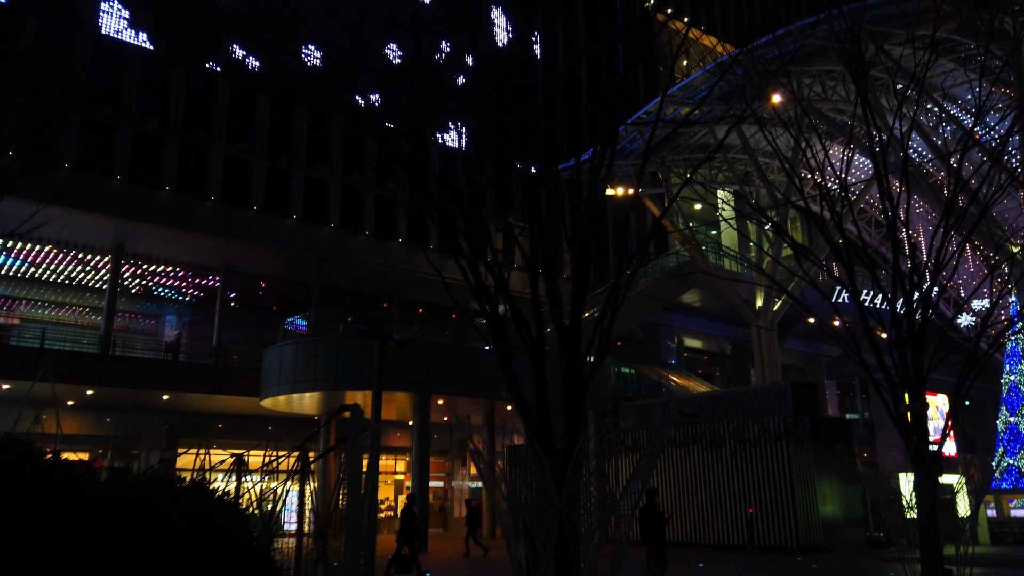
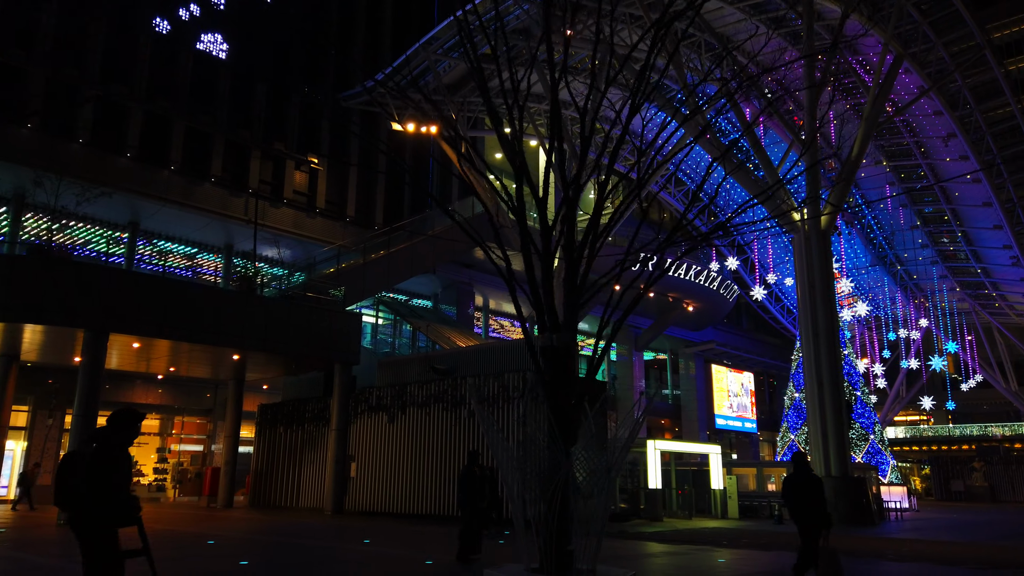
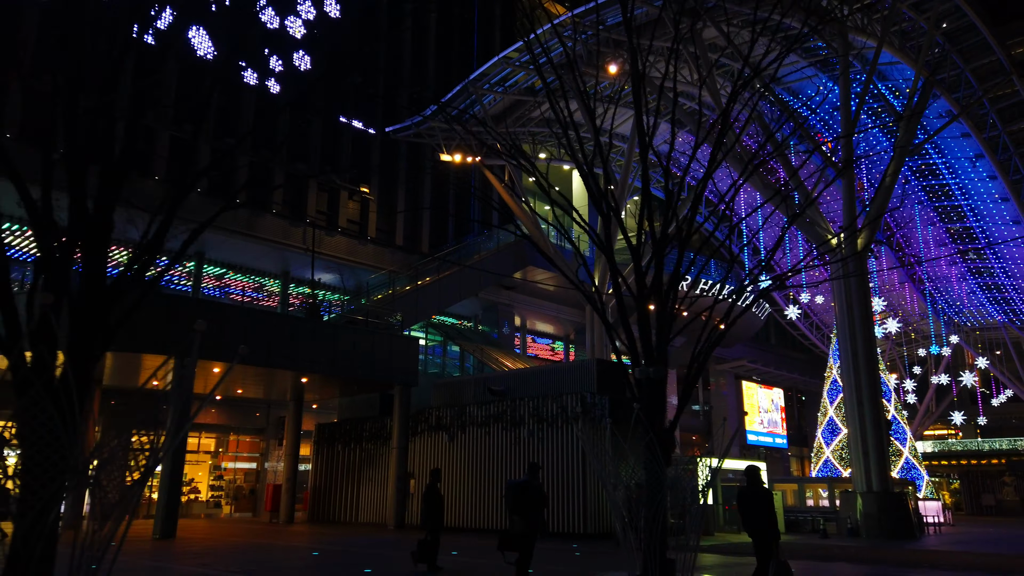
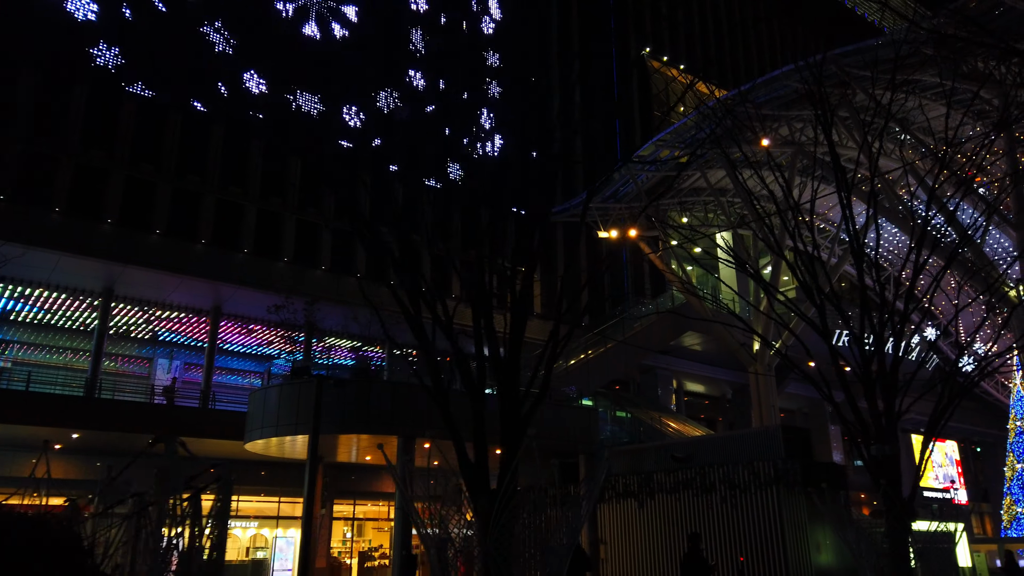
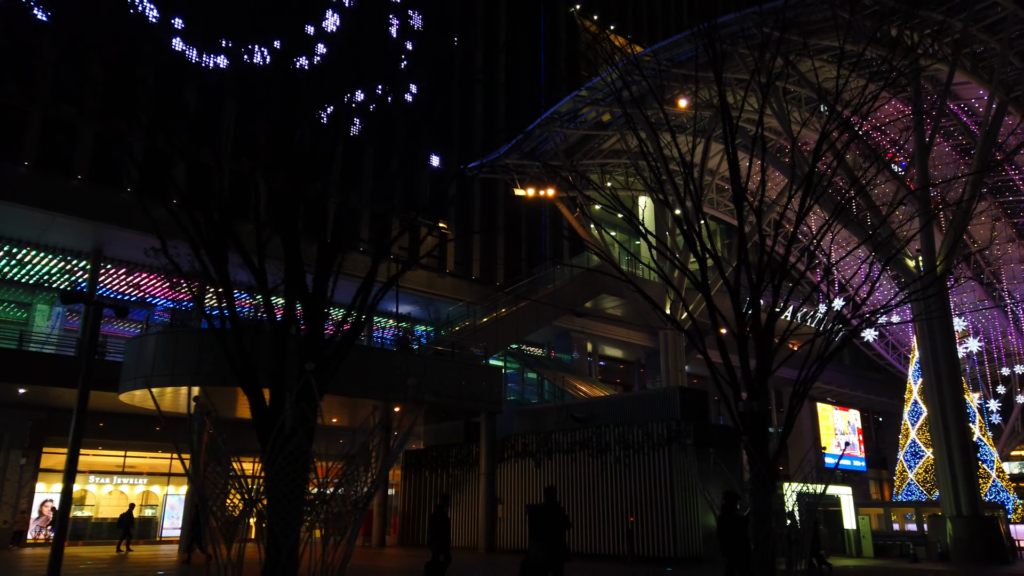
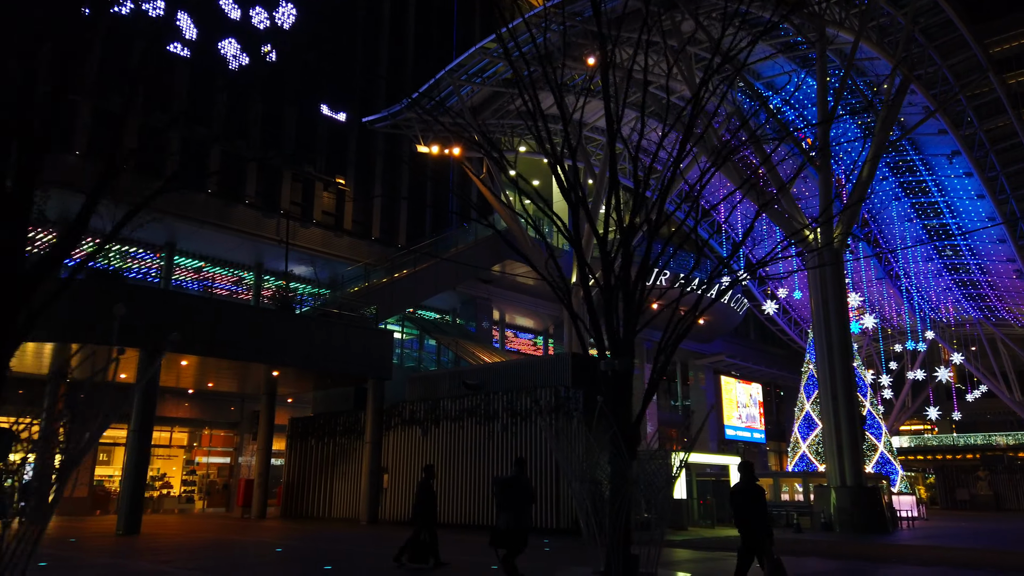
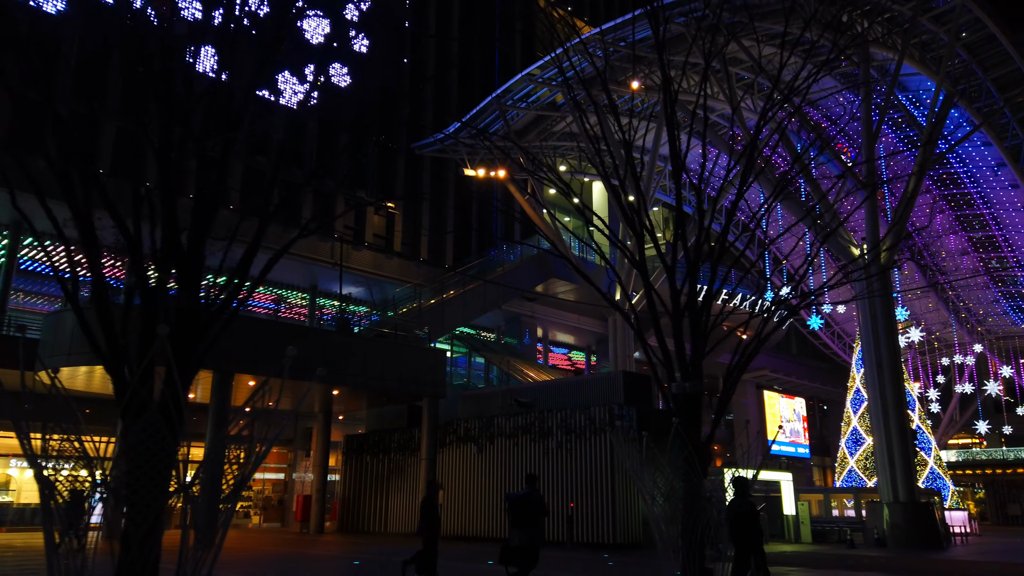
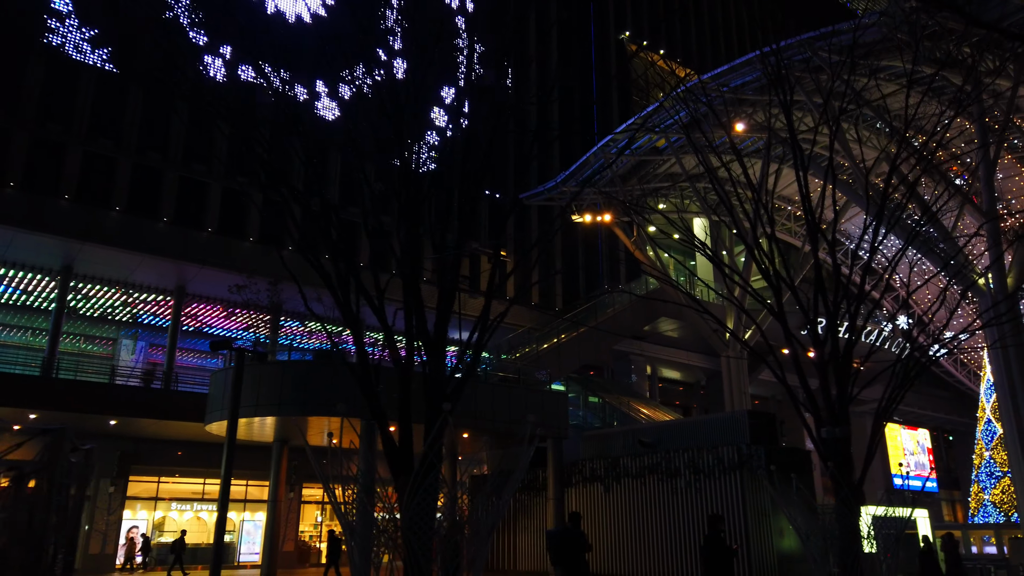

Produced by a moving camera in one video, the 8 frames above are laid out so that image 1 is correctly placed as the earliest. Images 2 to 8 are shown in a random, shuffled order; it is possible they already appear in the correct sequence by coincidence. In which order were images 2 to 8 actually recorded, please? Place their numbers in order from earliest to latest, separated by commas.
4, 8, 5, 7, 3, 6, 2
